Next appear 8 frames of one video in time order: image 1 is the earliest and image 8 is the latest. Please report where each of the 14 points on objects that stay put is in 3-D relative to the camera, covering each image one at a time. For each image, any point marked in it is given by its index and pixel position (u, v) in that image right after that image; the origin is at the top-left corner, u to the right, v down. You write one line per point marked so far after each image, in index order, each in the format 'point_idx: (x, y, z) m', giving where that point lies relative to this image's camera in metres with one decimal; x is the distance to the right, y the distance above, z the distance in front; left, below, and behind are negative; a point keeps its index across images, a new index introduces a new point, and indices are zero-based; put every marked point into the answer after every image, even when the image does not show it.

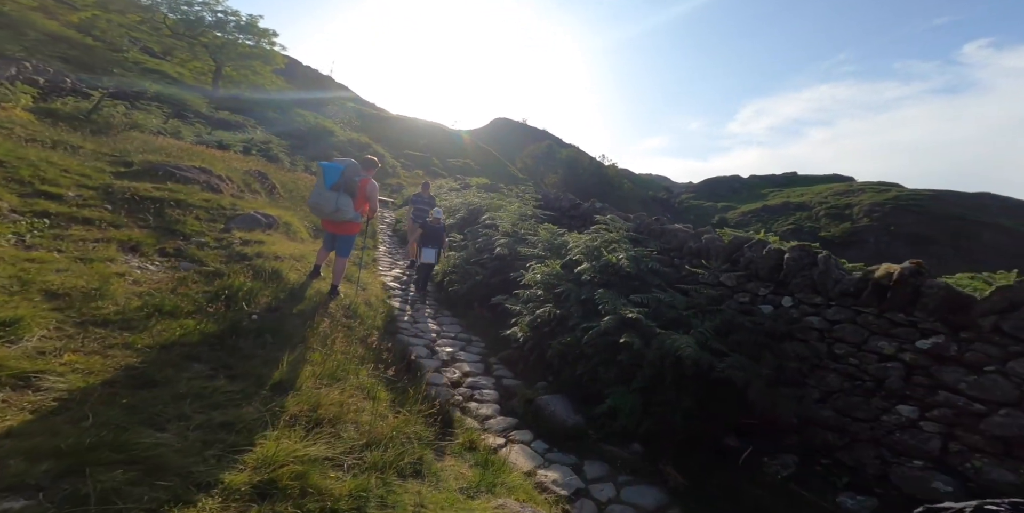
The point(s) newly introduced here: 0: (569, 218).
0: (+1.2, +0.8, +8.5) m
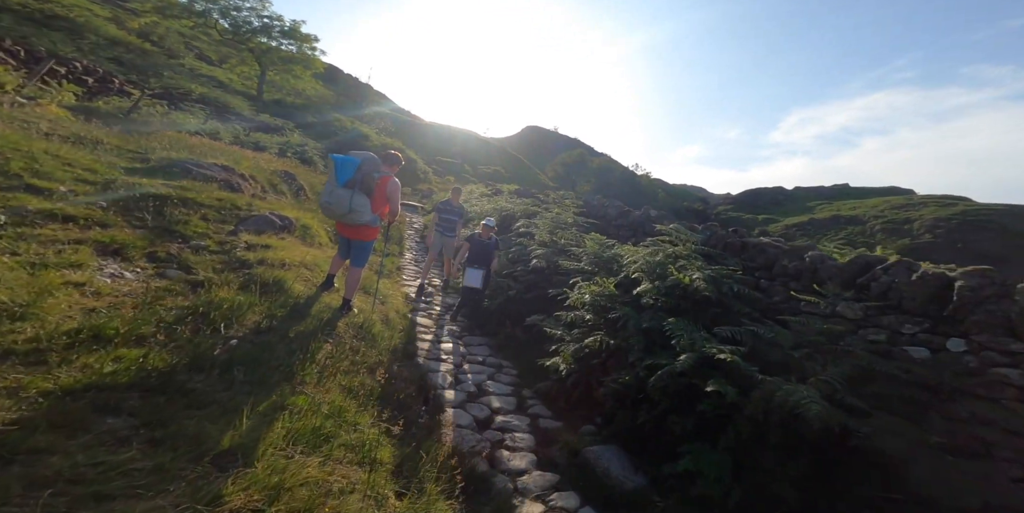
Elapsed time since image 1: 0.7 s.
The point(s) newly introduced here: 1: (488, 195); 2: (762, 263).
0: (+1.9, +0.5, +7.4) m
1: (-1.2, +2.7, +18.3) m
2: (+3.1, -0.1, +4.9) m
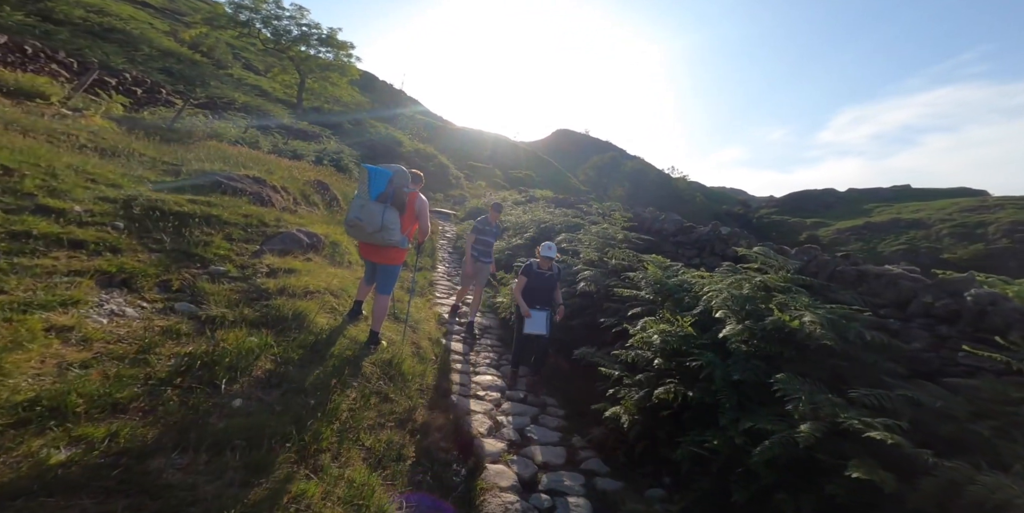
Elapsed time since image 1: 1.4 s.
0: (+2.6, +0.2, +6.5) m
1: (+0.3, +2.2, +17.6) m
2: (+3.6, -0.4, +4.0) m
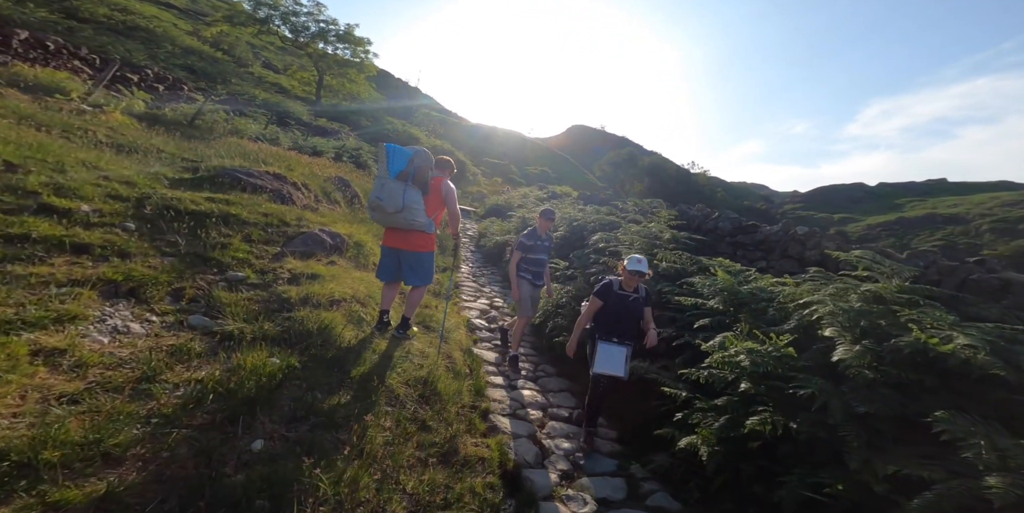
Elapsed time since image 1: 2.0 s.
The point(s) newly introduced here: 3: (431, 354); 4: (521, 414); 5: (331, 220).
0: (+3.2, +0.2, +5.8) m
1: (+1.3, +2.3, +17.0) m
2: (+4.1, -0.5, +3.2) m
3: (-1.0, -1.1, +4.8) m
4: (+0.1, -1.9, +5.0) m
5: (-3.2, +0.6, +7.3) m
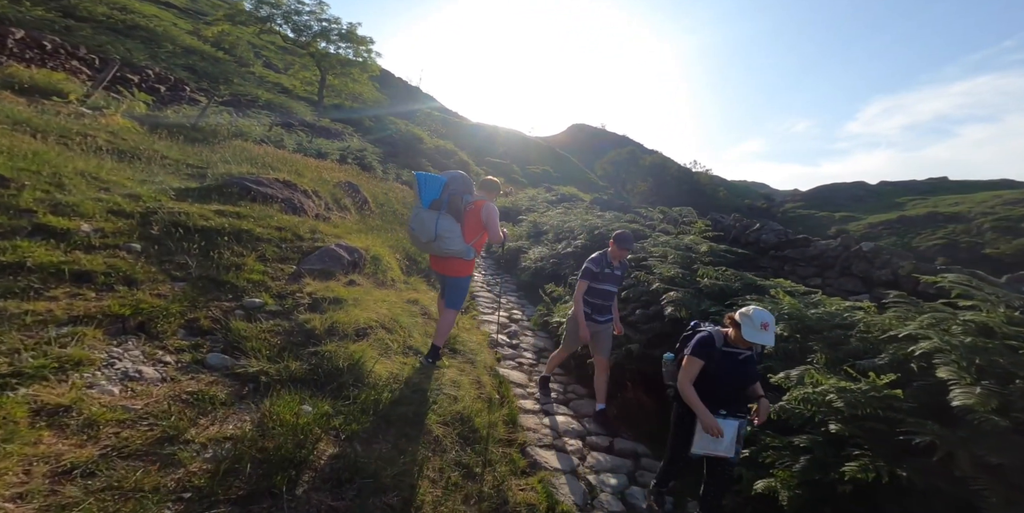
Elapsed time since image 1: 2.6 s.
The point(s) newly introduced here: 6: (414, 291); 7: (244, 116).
0: (+3.6, 0.0, +5.4) m
1: (+1.7, +2.1, +16.6) m
2: (+4.5, -0.7, +2.8) m
3: (-0.5, -1.3, +4.4) m
4: (+0.5, -2.1, +4.6) m
5: (-2.8, +0.4, +6.9) m
6: (-1.5, -0.6, +6.3) m
7: (-9.9, +5.2, +15.3) m
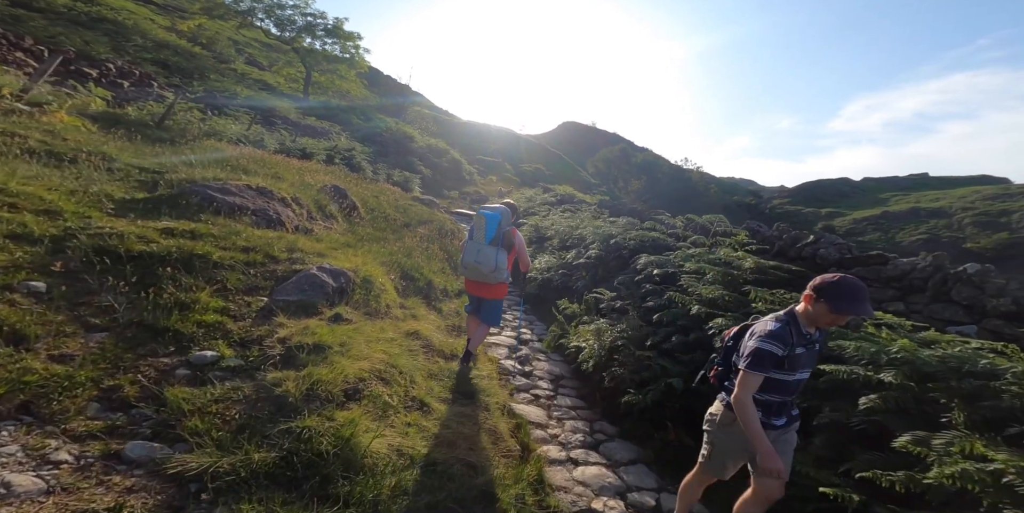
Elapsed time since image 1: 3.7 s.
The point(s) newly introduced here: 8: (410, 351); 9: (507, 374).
0: (+3.8, -0.3, +4.6) m
1: (+1.6, +1.9, +15.7) m
2: (+4.8, -0.9, +2.0) m
3: (-0.3, -1.6, +3.5) m
4: (+0.8, -2.3, +3.7) m
5: (-2.6, +0.2, +5.9) m
6: (-1.3, -0.8, +5.3) m
7: (-10.0, +4.9, +14.2) m
8: (-1.1, -1.0, +4.5) m
9: (-0.1, -1.7, +6.1) m
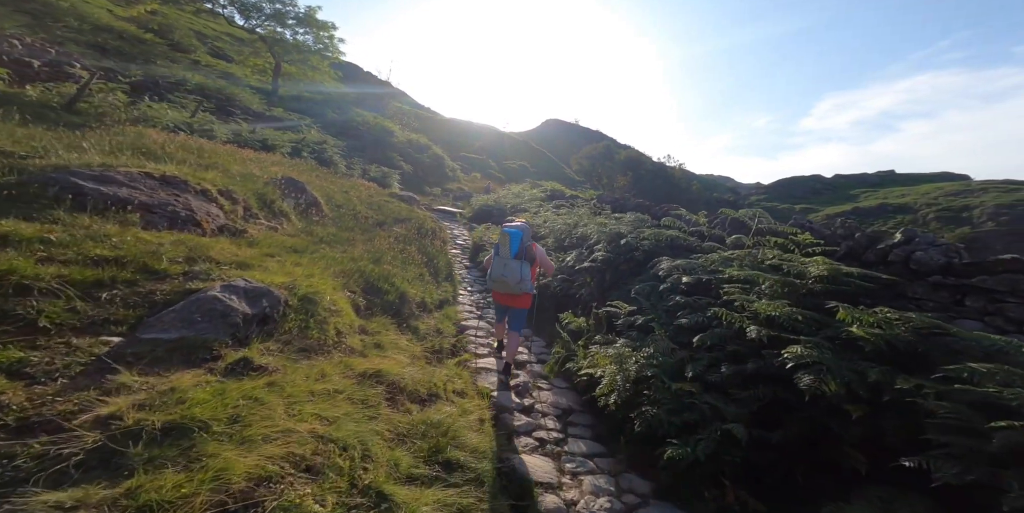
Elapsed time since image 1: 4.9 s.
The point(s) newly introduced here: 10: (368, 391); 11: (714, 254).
0: (+3.8, -0.3, +3.4) m
1: (+1.2, +1.9, +14.4) m
2: (+4.9, -0.9, +0.9) m
3: (-0.2, -1.7, +2.2) m
4: (+0.9, -2.4, +2.4) m
5: (-2.7, +0.1, +4.5) m
6: (-1.3, -0.9, +3.9) m
7: (-10.4, +4.7, +12.4) m
8: (-1.1, -1.1, +3.1) m
9: (-0.1, -1.8, +4.7) m
10: (-1.1, -1.1, +3.3) m
11: (+2.6, +0.1, +5.3) m
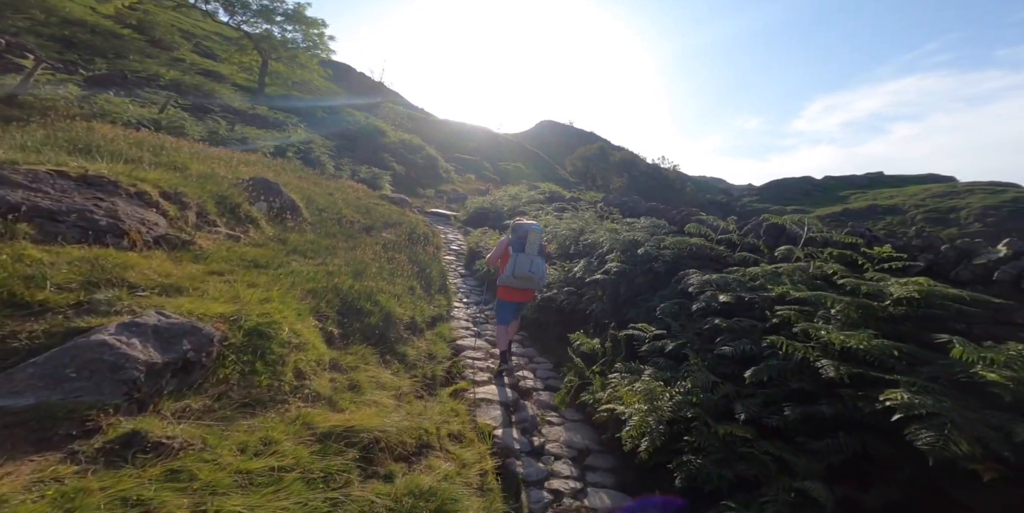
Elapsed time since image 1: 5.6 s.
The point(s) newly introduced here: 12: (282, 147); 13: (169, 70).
0: (+3.9, -0.4, +2.6) m
1: (+1.1, +1.7, +13.6) m
2: (+5.0, -1.0, +0.1) m
3: (-0.1, -1.8, +1.3) m
4: (+1.0, -2.5, +1.6) m
5: (-2.6, -0.1, +3.6) m
6: (-1.2, -1.1, +3.1) m
7: (-10.5, +4.5, +11.4) m
8: (-1.0, -1.3, +2.2) m
9: (0.0, -1.9, +3.9) m
10: (-1.0, -1.2, +2.4) m
11: (+2.7, -0.1, +4.6) m
12: (-7.9, +3.8, +14.1) m
13: (-13.7, +7.5, +16.5) m
